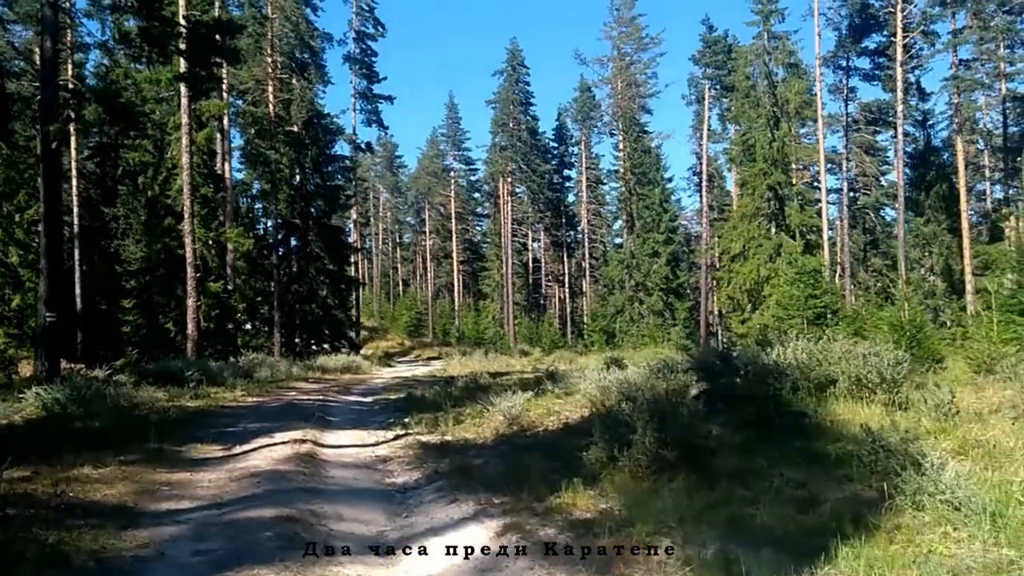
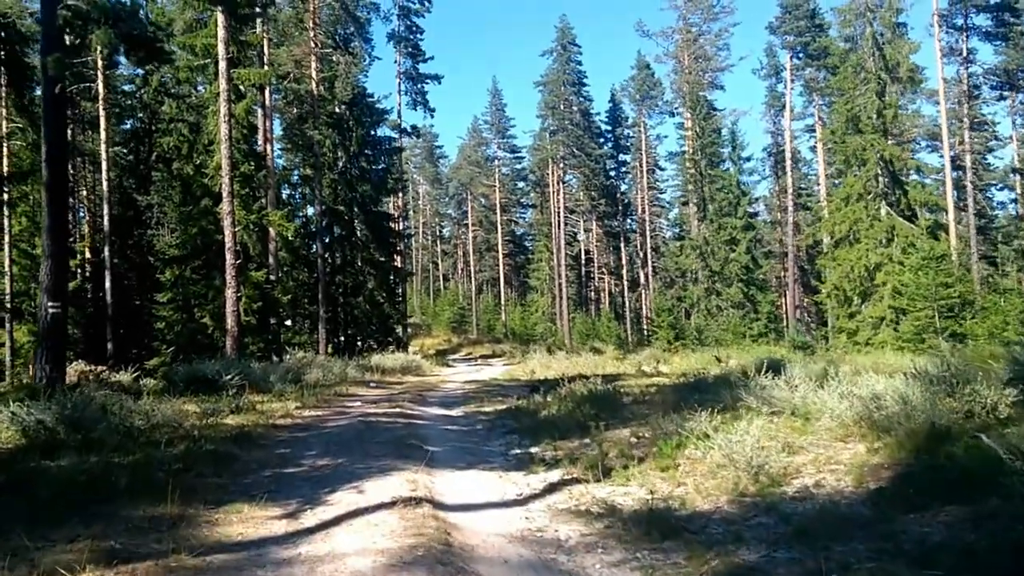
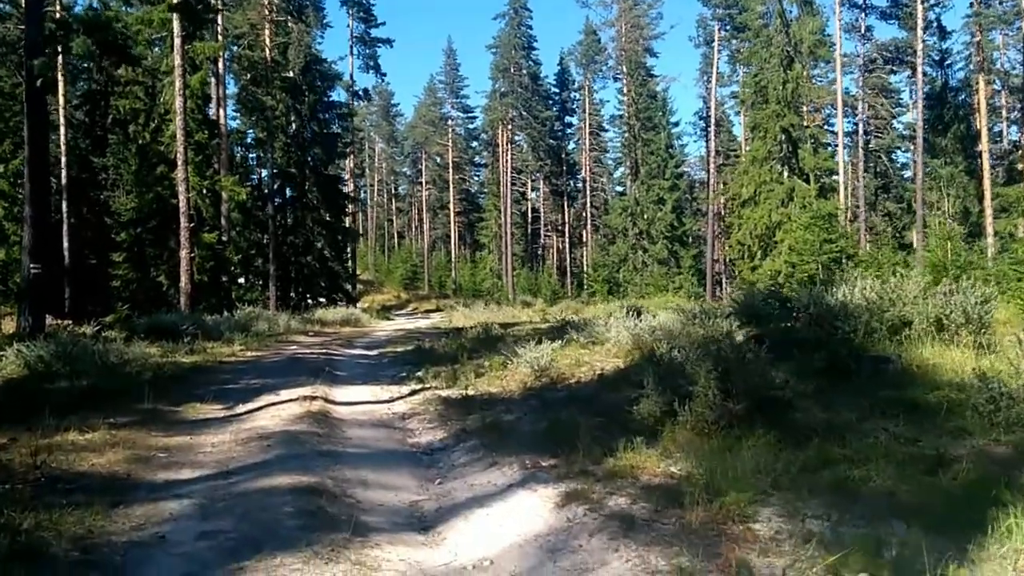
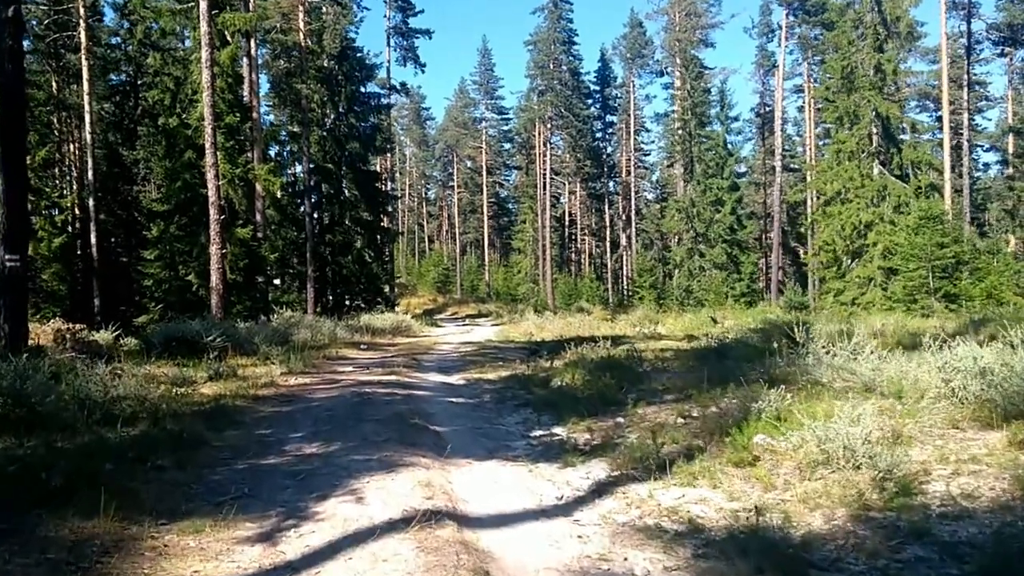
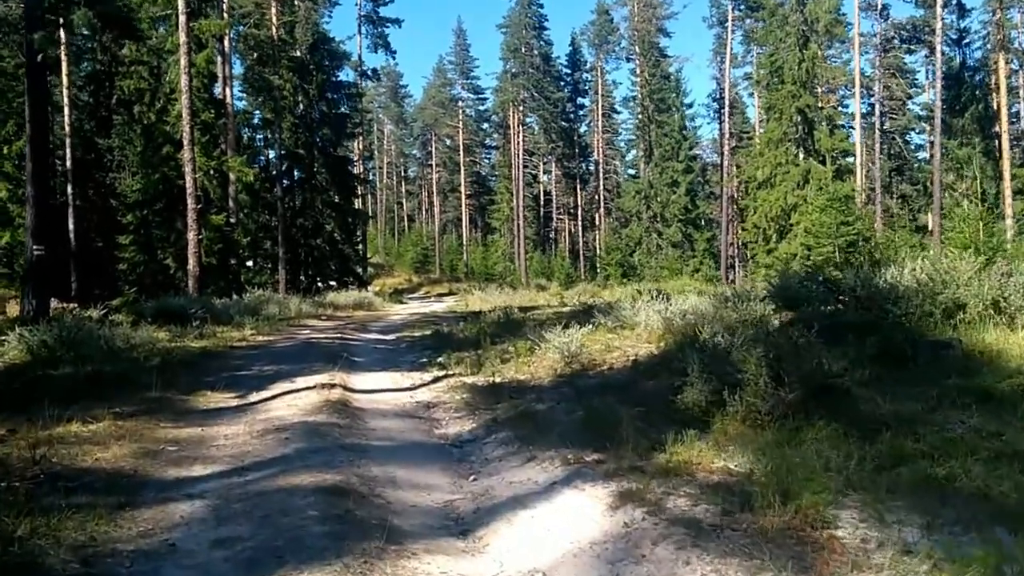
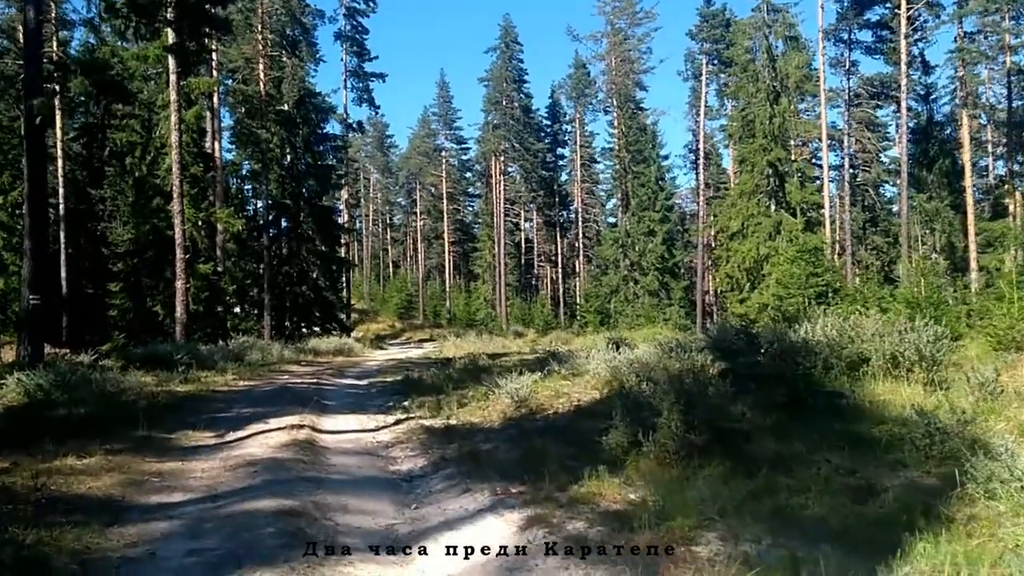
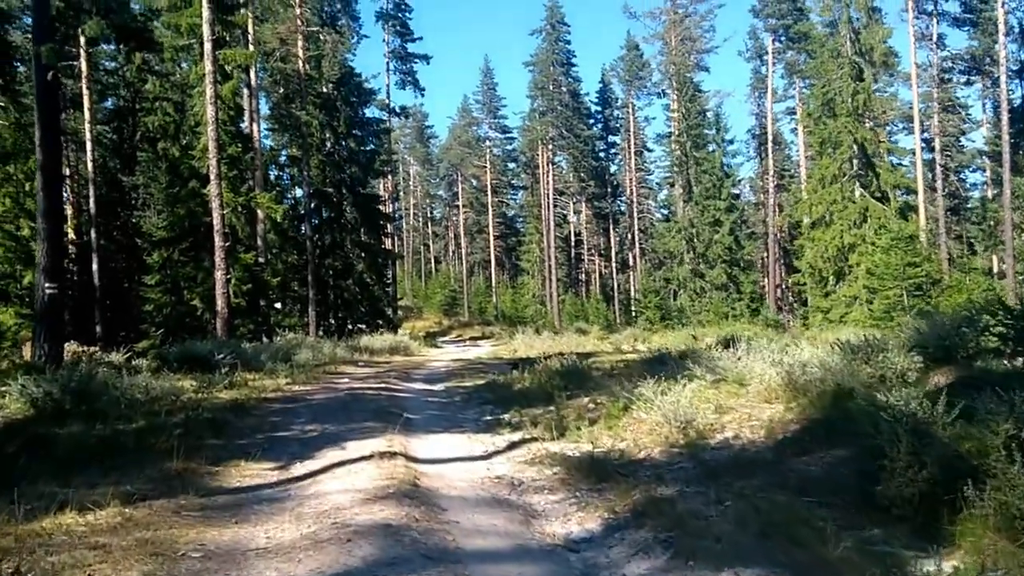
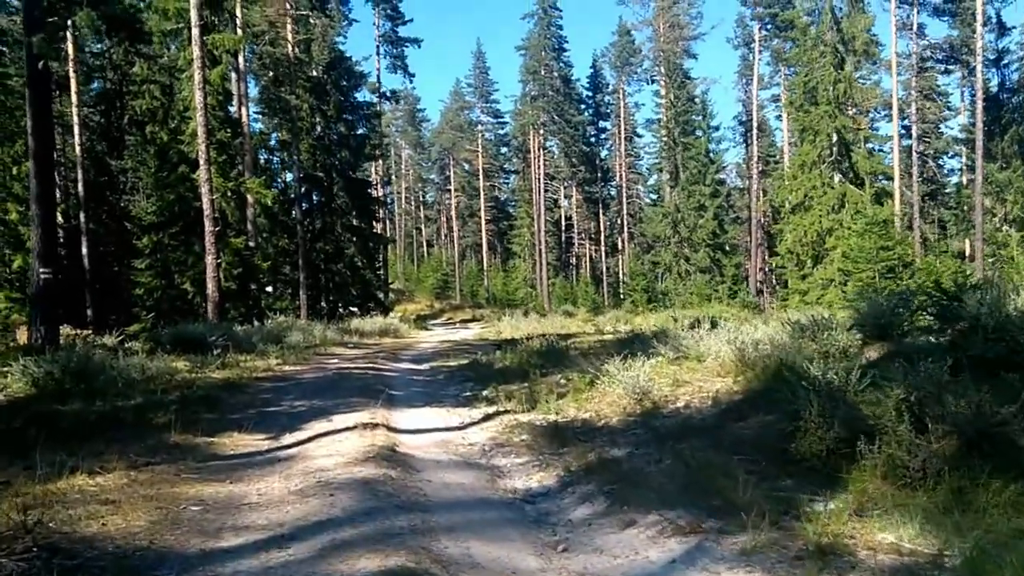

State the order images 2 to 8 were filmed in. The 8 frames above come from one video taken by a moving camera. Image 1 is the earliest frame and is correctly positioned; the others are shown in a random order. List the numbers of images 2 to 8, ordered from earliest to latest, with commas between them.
6, 3, 5, 8, 7, 2, 4
